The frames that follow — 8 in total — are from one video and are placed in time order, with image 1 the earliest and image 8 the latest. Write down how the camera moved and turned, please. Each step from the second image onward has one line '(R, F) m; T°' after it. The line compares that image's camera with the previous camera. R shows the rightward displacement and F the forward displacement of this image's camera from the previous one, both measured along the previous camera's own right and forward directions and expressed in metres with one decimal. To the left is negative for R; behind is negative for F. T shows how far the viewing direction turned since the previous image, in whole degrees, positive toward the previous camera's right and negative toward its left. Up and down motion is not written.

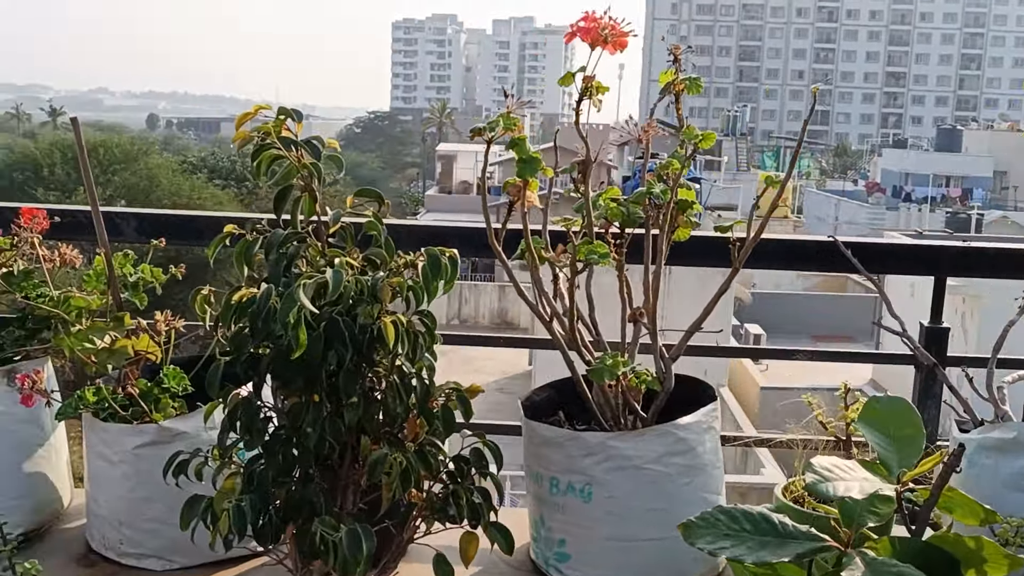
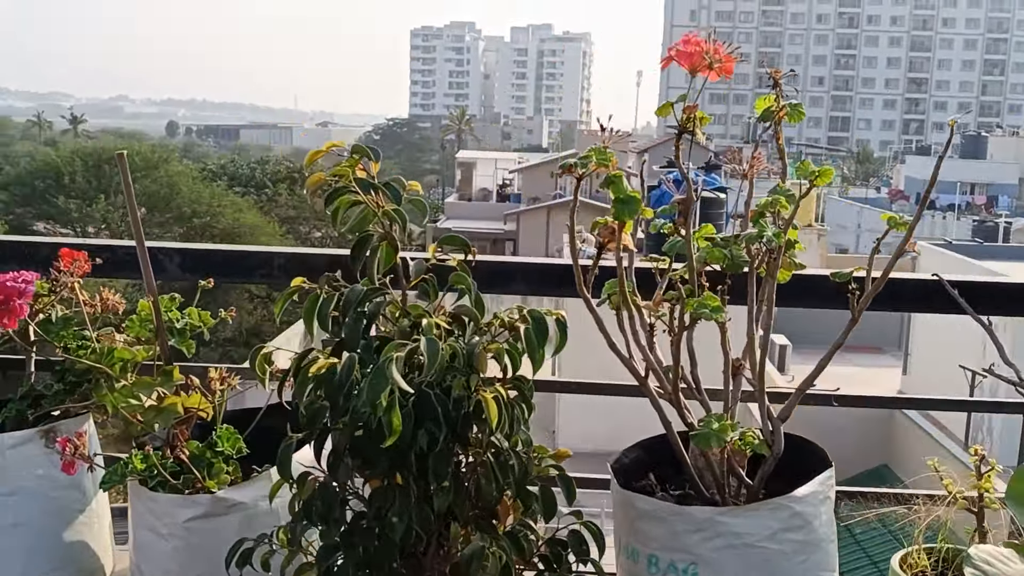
(-0.1, +0.1) m; -1°
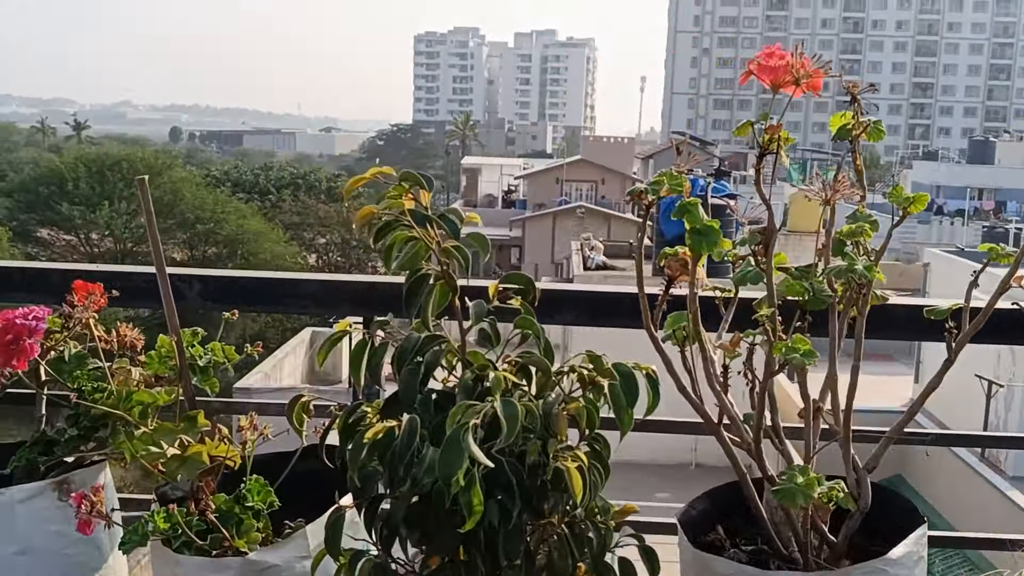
(0.0, +0.1) m; 0°
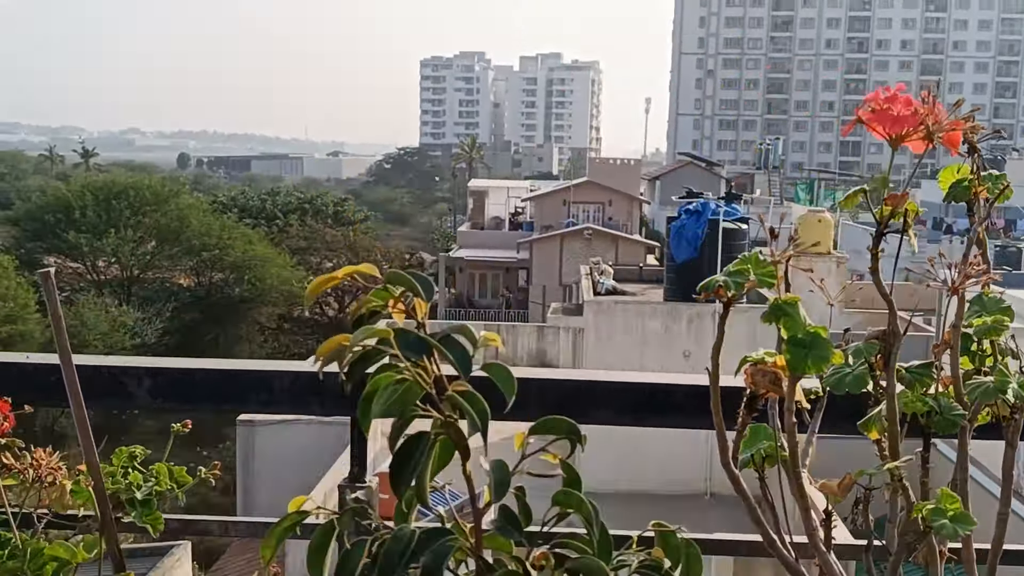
(0.0, +0.2) m; 0°
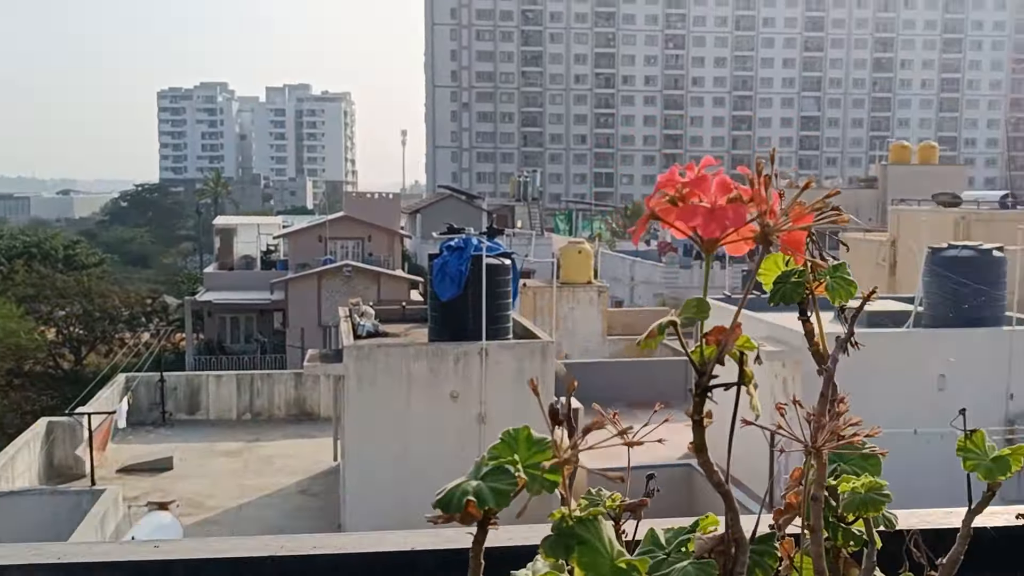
(+0.1, +1.0) m; +14°
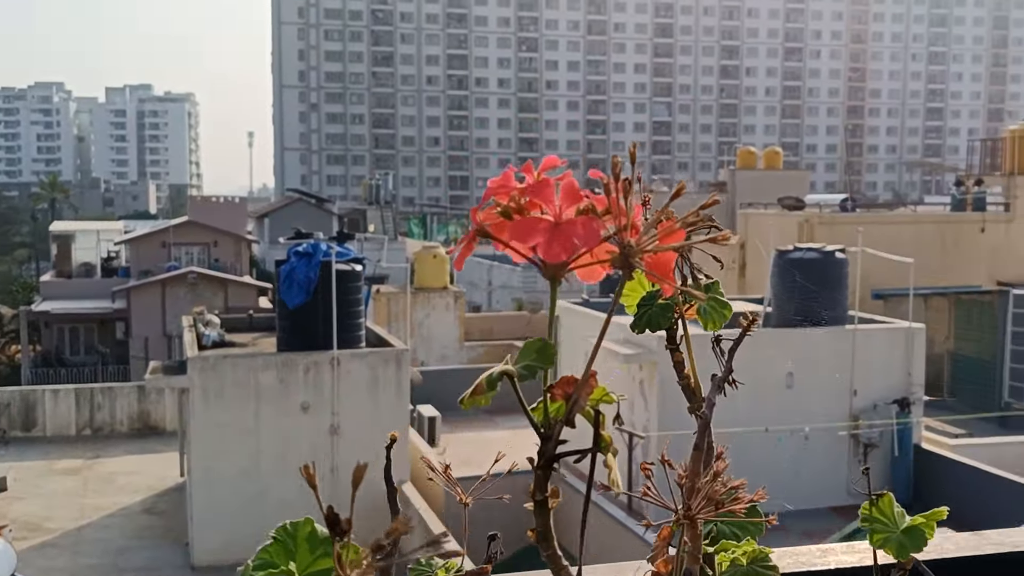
(+0.1, +0.4) m; +8°
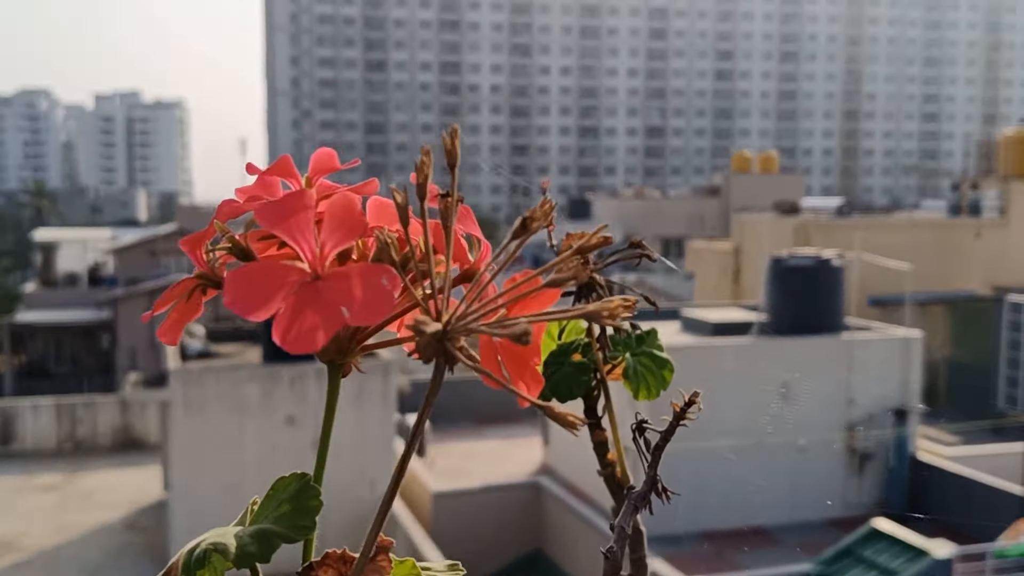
(+0.1, +0.3) m; 0°
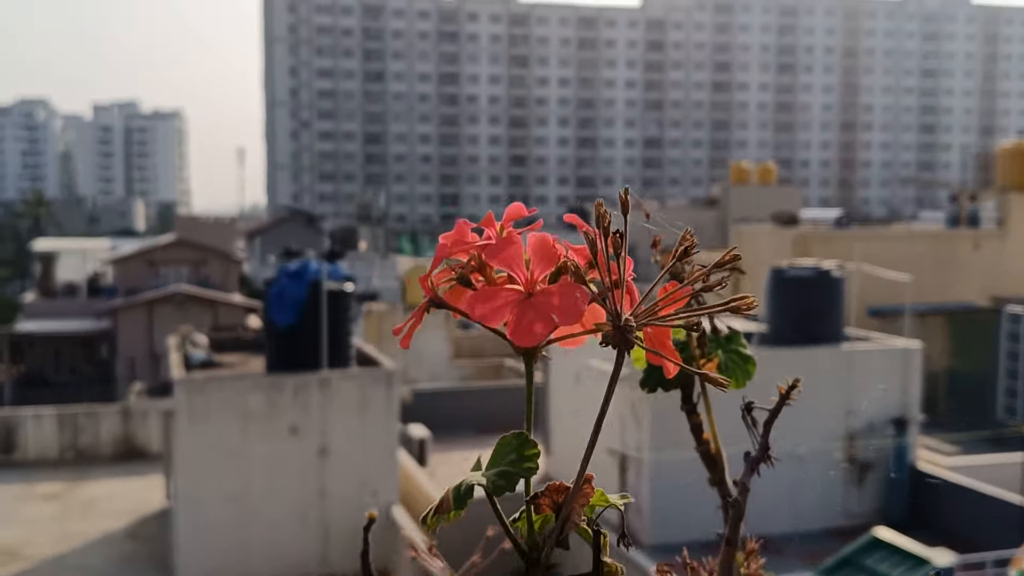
(-0.1, -0.1) m; 0°
